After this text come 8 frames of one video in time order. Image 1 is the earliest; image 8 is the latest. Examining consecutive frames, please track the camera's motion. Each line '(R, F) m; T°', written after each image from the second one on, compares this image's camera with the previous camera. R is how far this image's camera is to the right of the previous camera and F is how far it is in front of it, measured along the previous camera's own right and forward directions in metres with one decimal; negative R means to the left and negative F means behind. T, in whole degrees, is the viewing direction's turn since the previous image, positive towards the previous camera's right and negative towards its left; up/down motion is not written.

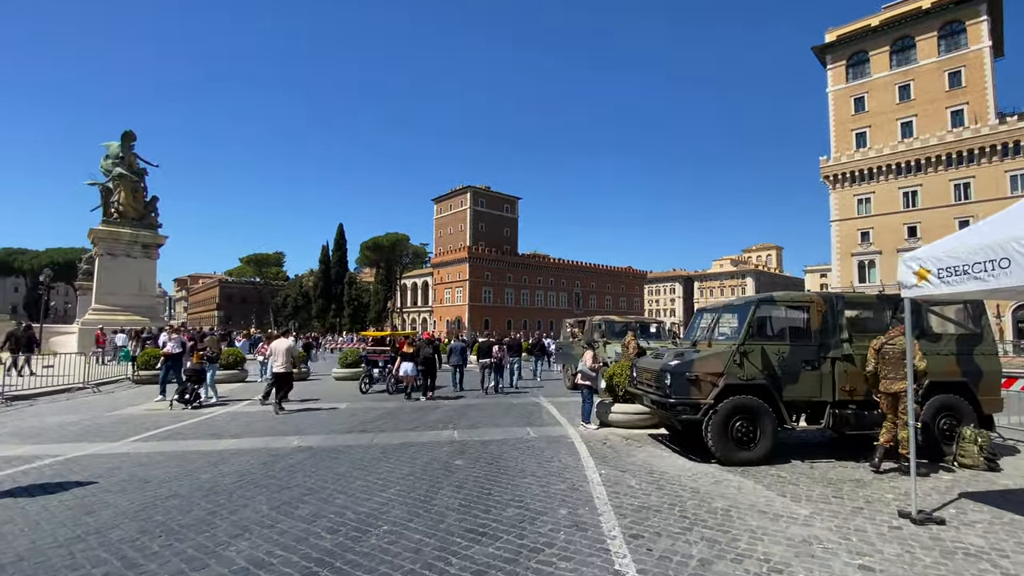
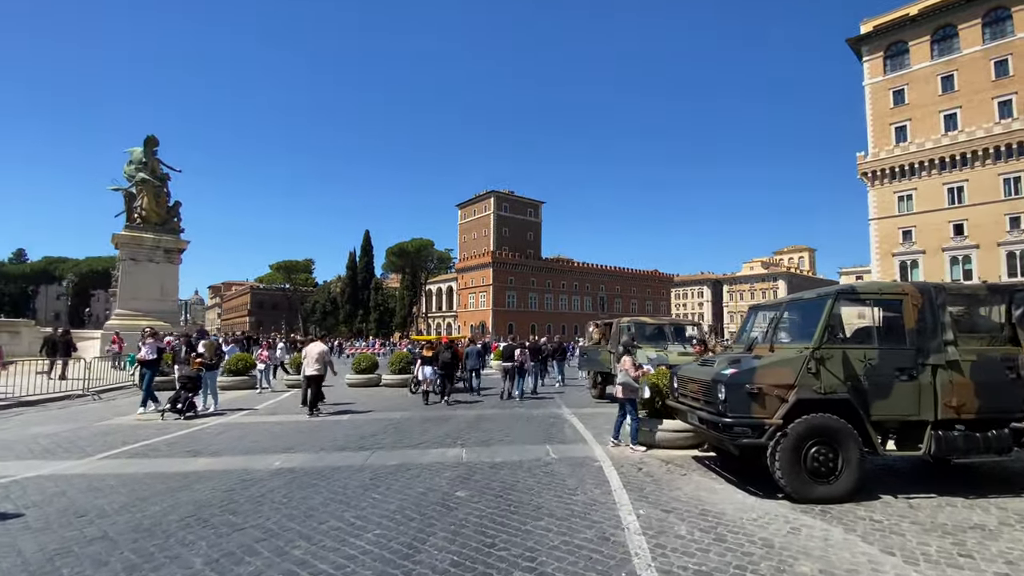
(+0.1, +1.3) m; -3°
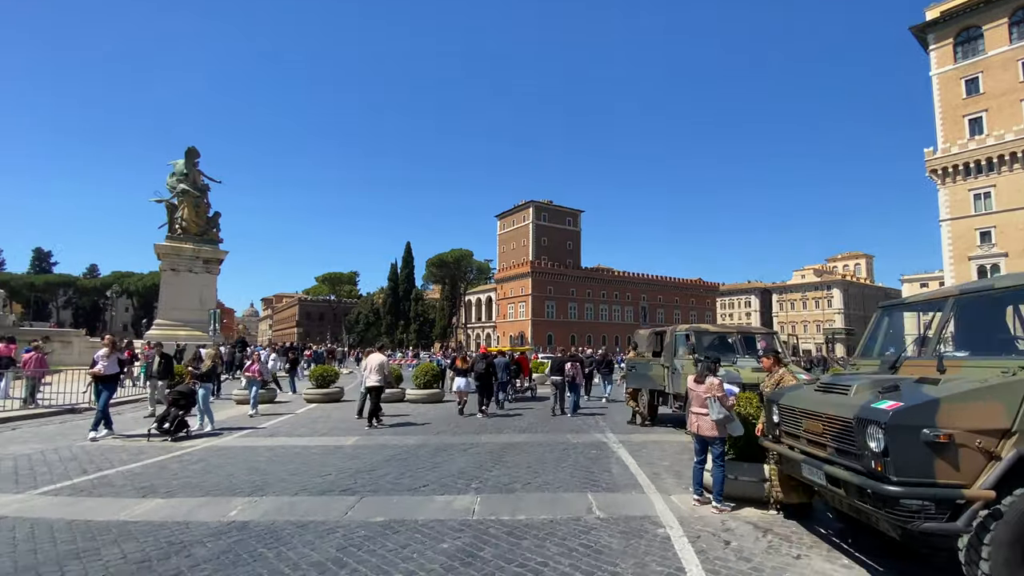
(+0.1, +2.0) m; -5°
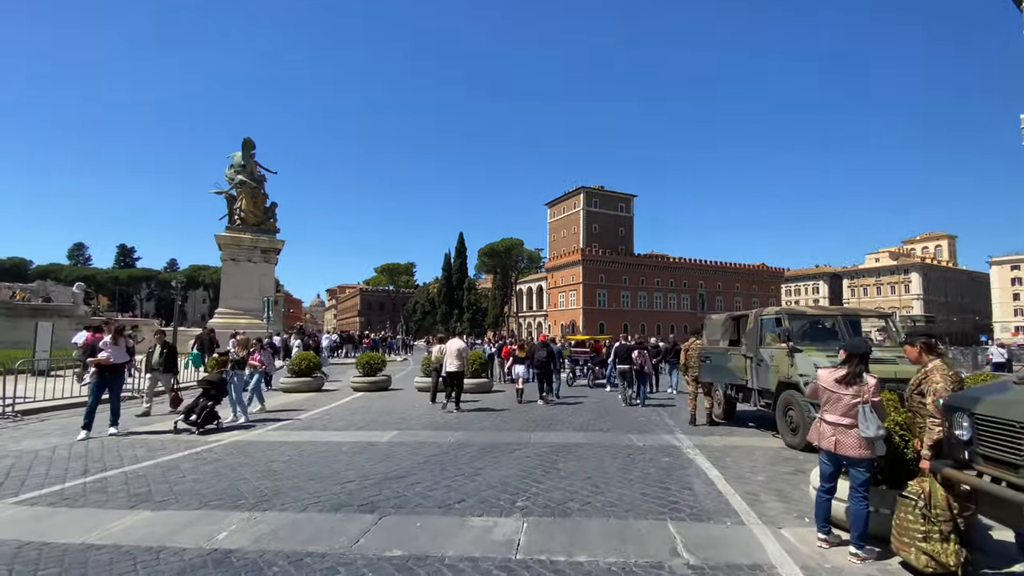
(0.0, +1.4) m; -6°
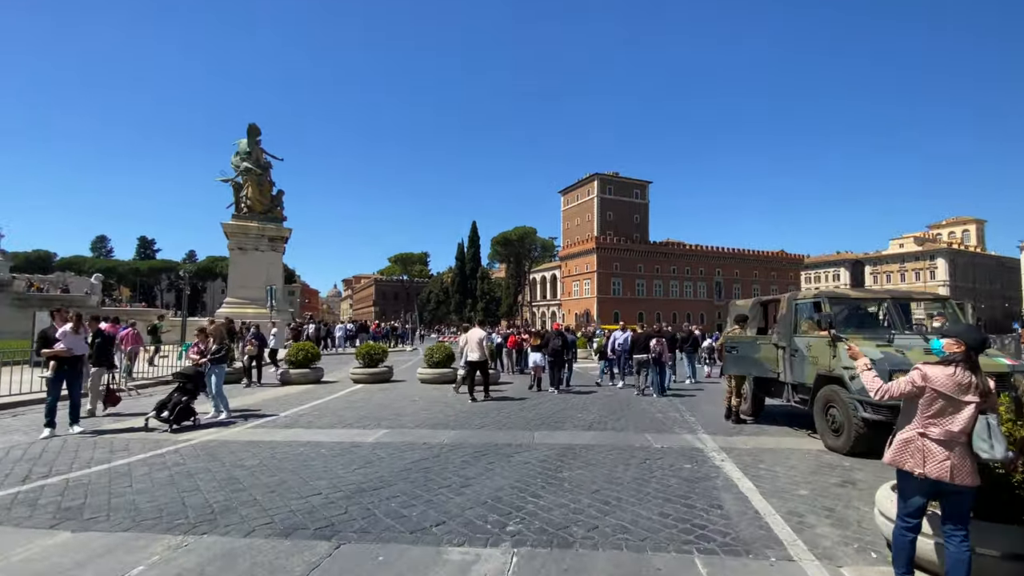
(+0.2, +1.0) m; -2°
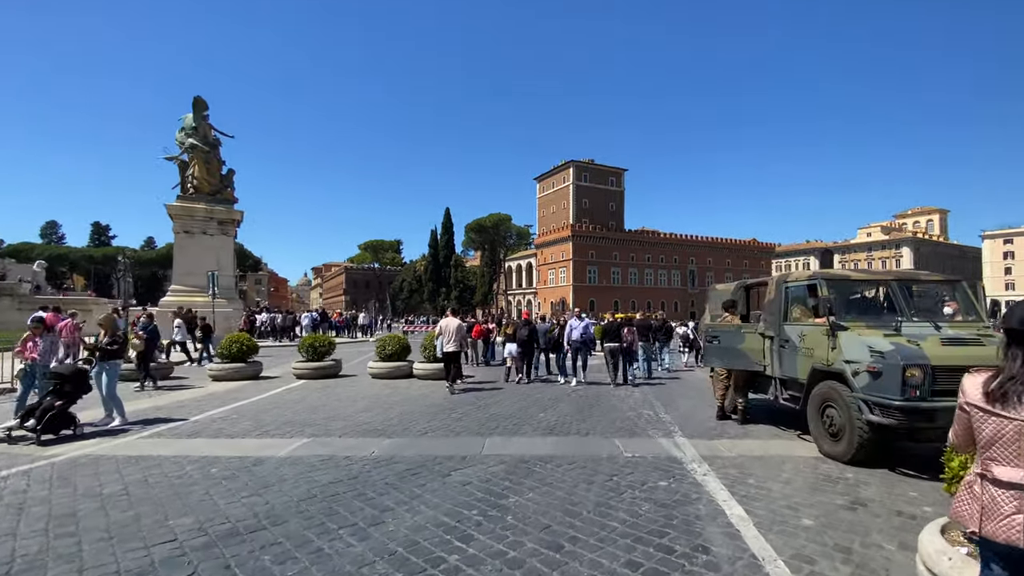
(+0.5, +1.4) m; +3°
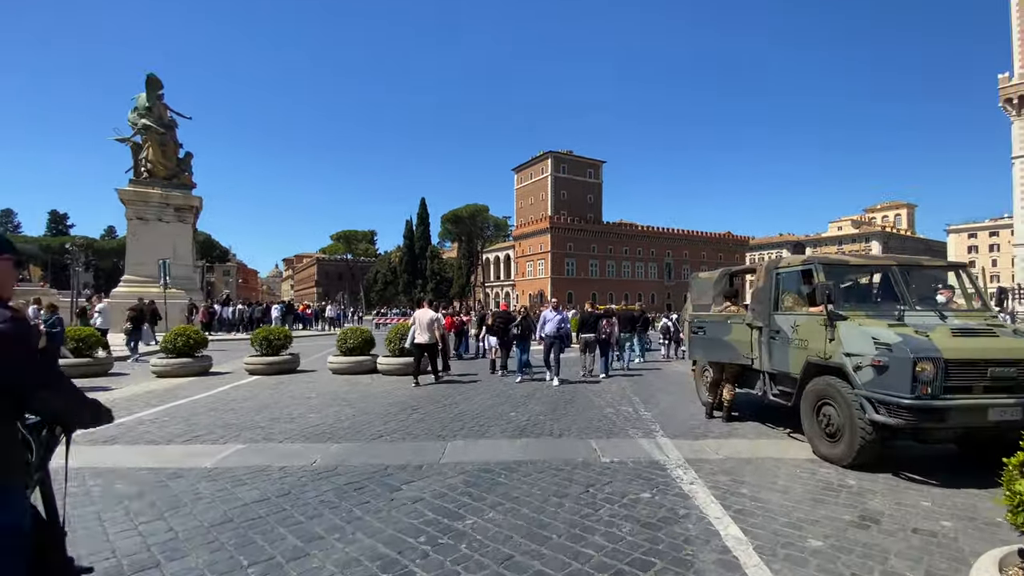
(+0.2, +0.8) m; +3°
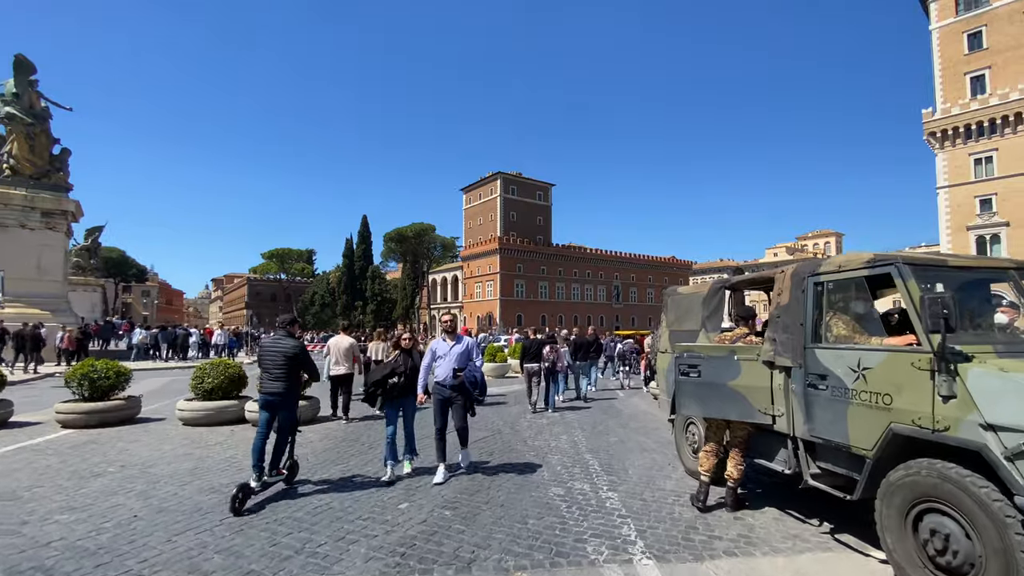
(+0.6, +2.8) m; +6°
